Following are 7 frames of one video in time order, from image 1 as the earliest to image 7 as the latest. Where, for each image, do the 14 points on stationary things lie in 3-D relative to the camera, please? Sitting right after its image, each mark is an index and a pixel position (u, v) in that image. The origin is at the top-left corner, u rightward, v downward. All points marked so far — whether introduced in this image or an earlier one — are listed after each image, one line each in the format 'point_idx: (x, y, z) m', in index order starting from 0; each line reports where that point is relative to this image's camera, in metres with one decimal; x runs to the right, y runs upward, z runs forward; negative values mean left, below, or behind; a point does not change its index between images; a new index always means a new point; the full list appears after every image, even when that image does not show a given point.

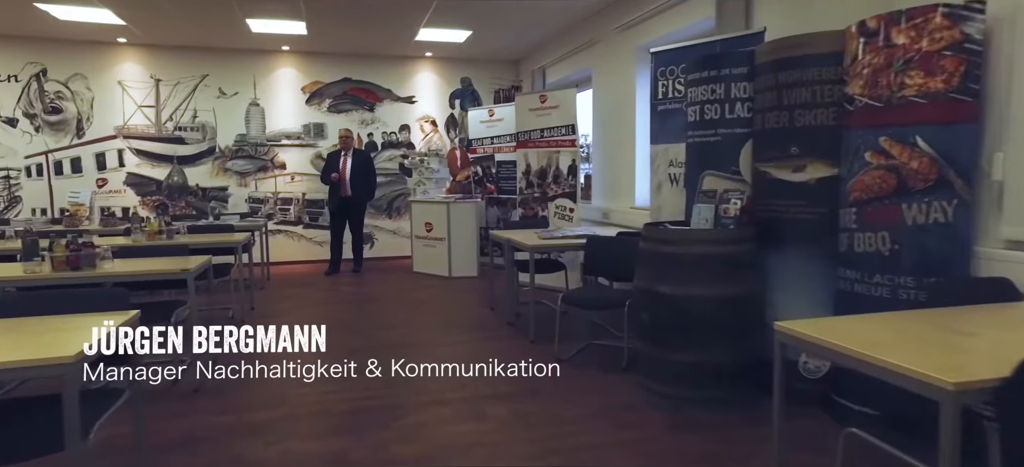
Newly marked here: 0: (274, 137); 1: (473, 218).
0: (-3.2, +1.3, +6.7) m
1: (-0.4, +0.2, +6.1) m
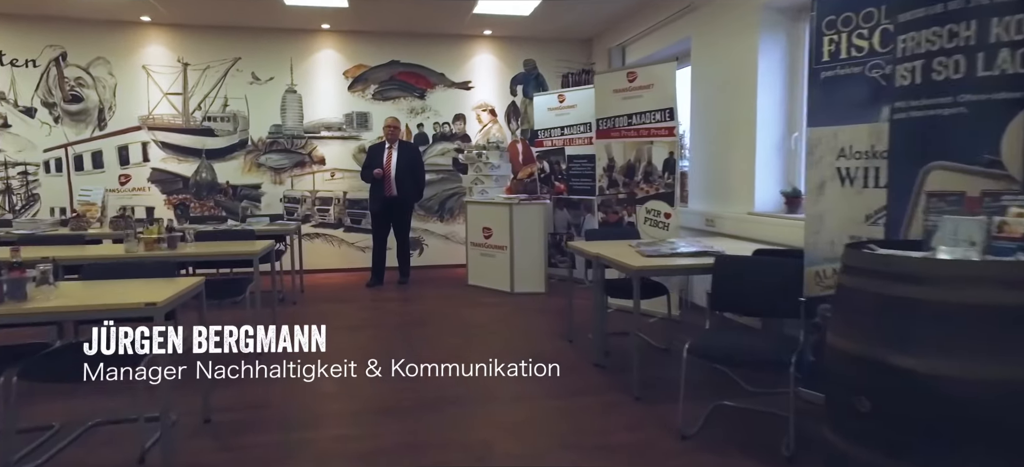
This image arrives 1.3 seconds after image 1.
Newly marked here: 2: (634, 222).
0: (-2.3, +1.2, +5.9) m
1: (+0.3, +0.1, +5.1) m
2: (+1.0, +0.1, +4.4) m
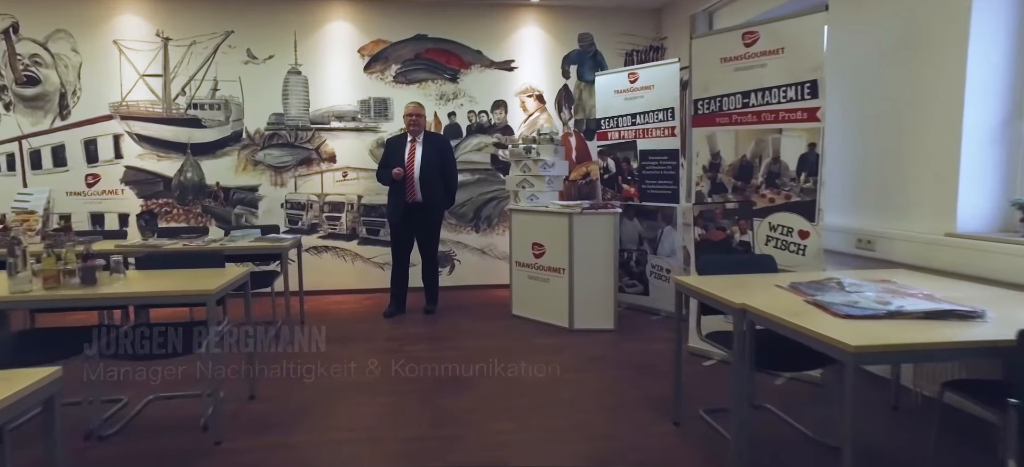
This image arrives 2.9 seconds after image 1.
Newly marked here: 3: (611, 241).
0: (-1.8, +1.1, +4.9) m
1: (+0.8, -0.1, +3.9) m
2: (+1.5, 0.0, +3.1) m
3: (+0.8, -0.1, +3.9) m
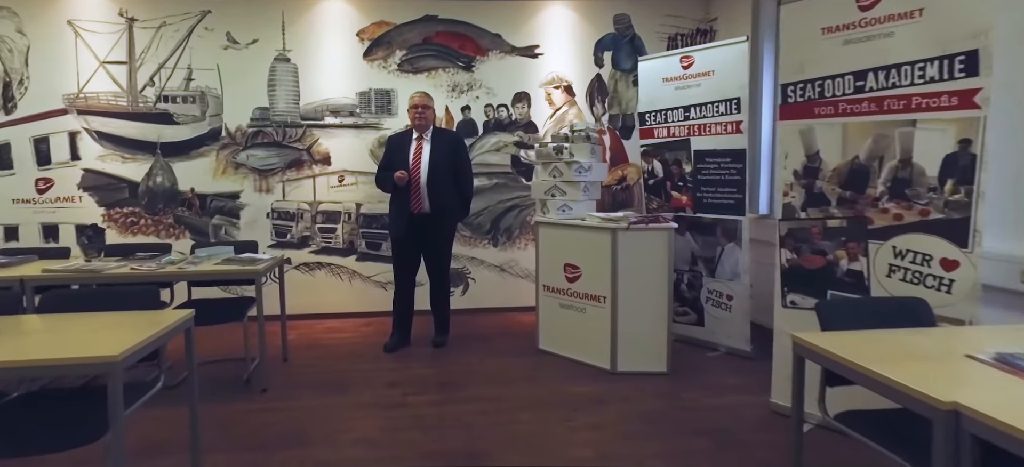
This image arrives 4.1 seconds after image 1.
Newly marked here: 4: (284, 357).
0: (-1.6, +1.0, +4.2) m
1: (+0.9, -0.2, +3.2) m
2: (+1.6, -0.2, +2.3) m
3: (+1.0, -0.2, +3.2) m
4: (-1.5, -0.8, +3.4) m
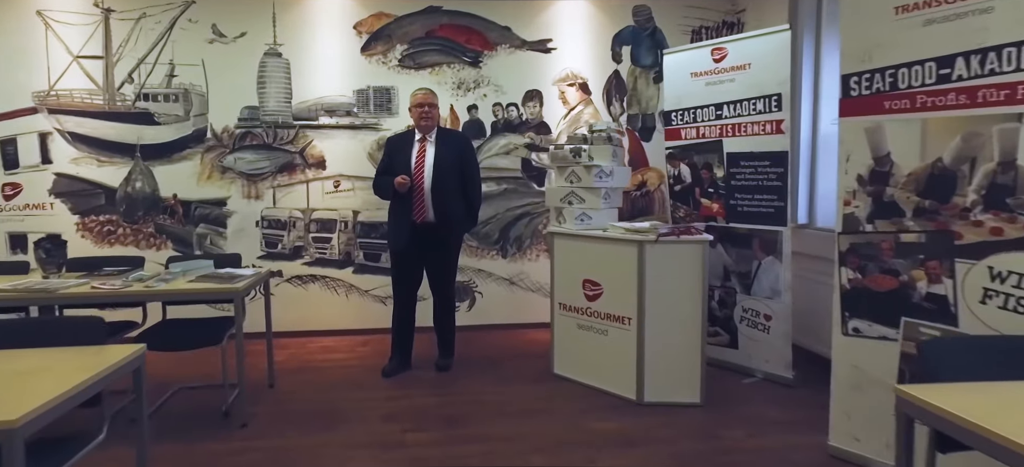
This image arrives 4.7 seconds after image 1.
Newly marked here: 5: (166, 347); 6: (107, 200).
0: (-1.5, +0.9, +3.8) m
1: (+1.0, -0.2, +2.8) m
2: (+1.7, -0.2, +2.0) m
3: (+1.0, -0.3, +2.8) m
4: (-1.5, -0.9, +3.0) m
5: (-1.7, -0.6, +2.5) m
6: (-2.9, +0.2, +3.6) m
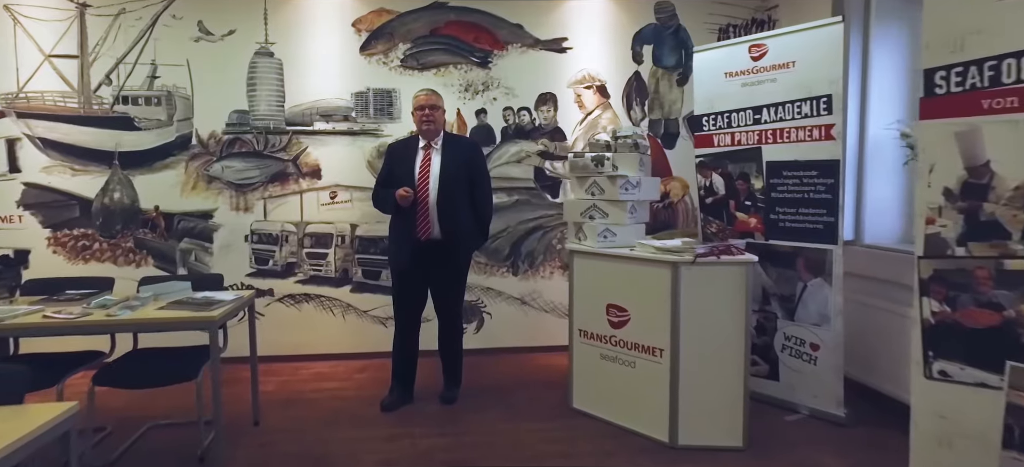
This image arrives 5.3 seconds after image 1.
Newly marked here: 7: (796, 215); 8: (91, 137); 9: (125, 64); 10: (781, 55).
0: (-1.5, +0.8, +3.5) m
1: (+1.1, -0.3, +2.4) m
2: (+1.7, -0.3, +1.6) m
3: (+1.1, -0.4, +2.4) m
4: (-1.4, -1.0, +2.7) m
5: (-1.7, -0.7, +2.2) m
6: (-2.8, +0.1, +3.3) m
7: (+1.6, +0.1, +2.8) m
8: (-2.7, +0.6, +3.3) m
9: (-2.5, +1.1, +3.3) m
10: (+1.5, +1.0, +2.8) m
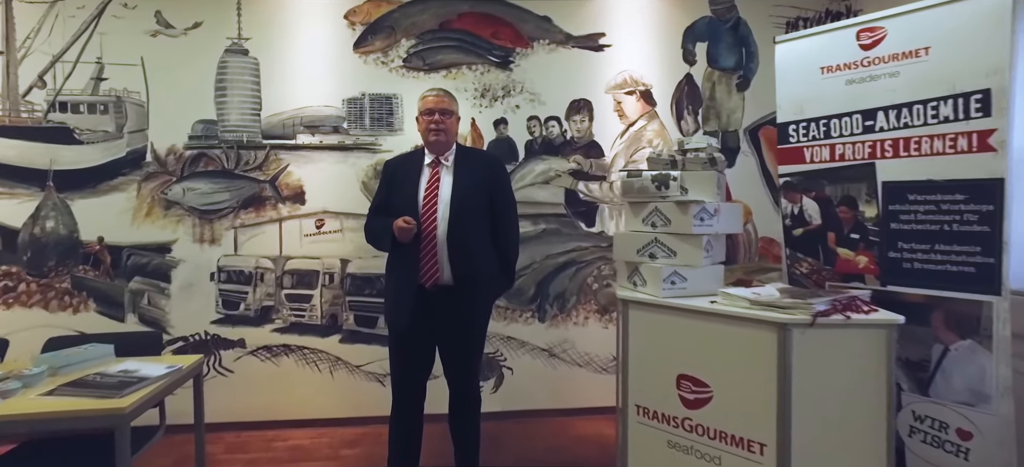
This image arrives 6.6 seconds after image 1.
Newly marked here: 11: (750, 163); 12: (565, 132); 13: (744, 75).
0: (-1.3, +0.6, +2.9) m
1: (+1.2, -0.5, +1.7) m
2: (+1.9, -0.5, +0.9) m
3: (+1.2, -0.5, +1.7) m
4: (-1.2, -1.2, +2.0) m
5: (-1.5, -0.8, +1.5) m
6: (-2.7, -0.1, +2.7) m
7: (+1.7, -0.1, +2.1) m
8: (-2.6, +0.4, +2.7) m
9: (-2.3, +0.9, +2.7) m
10: (+1.6, +0.8, +2.1) m
11: (+1.5, +0.5, +3.2) m
12: (+0.3, +0.6, +3.1) m
13: (+1.5, +1.0, +3.2) m
